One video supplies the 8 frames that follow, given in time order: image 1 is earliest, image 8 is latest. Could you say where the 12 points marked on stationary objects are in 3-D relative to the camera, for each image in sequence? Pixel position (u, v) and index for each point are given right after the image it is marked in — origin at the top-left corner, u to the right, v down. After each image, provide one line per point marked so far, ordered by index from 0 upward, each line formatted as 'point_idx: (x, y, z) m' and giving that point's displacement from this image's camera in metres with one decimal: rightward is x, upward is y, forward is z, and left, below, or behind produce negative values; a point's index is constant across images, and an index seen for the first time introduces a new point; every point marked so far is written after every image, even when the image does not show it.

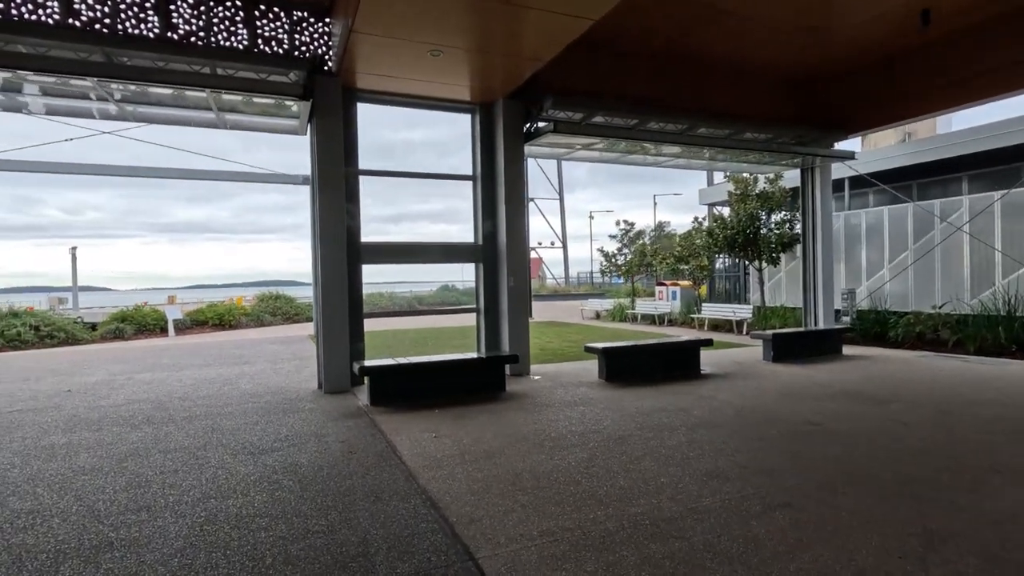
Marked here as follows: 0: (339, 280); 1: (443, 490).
0: (-2.2, +0.1, +6.7) m
1: (-0.4, -1.3, +3.4) m
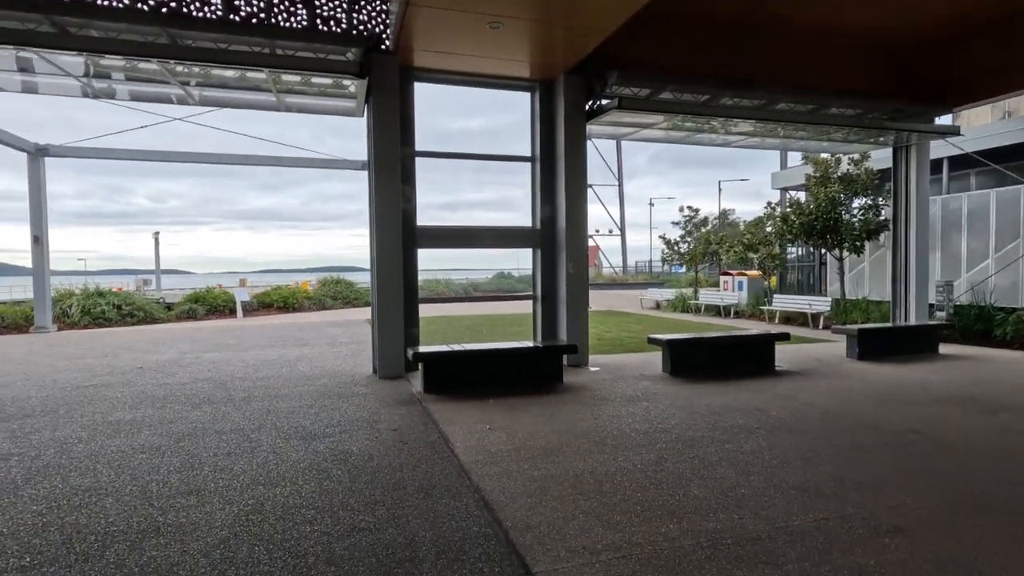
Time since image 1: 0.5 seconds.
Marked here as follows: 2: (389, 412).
0: (-1.5, +0.3, +6.6) m
1: (-0.1, -1.2, +3.1) m
2: (-1.1, -1.1, +4.9) m
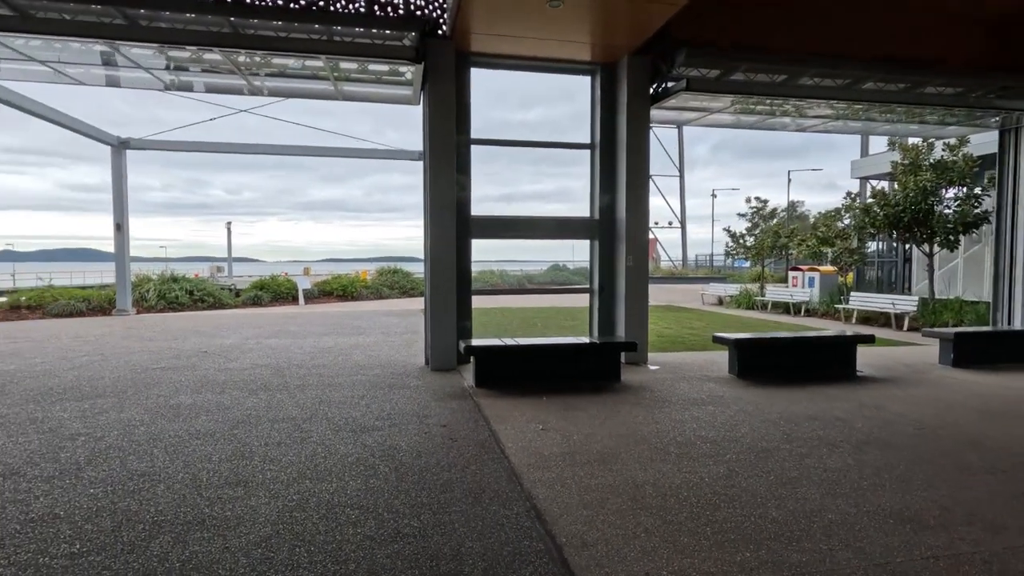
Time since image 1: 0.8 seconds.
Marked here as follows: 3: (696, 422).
0: (-0.8, +0.4, +6.5) m
1: (+0.2, -1.1, +2.9) m
2: (-0.6, -1.1, +4.8) m
3: (+1.5, -1.1, +4.3) m
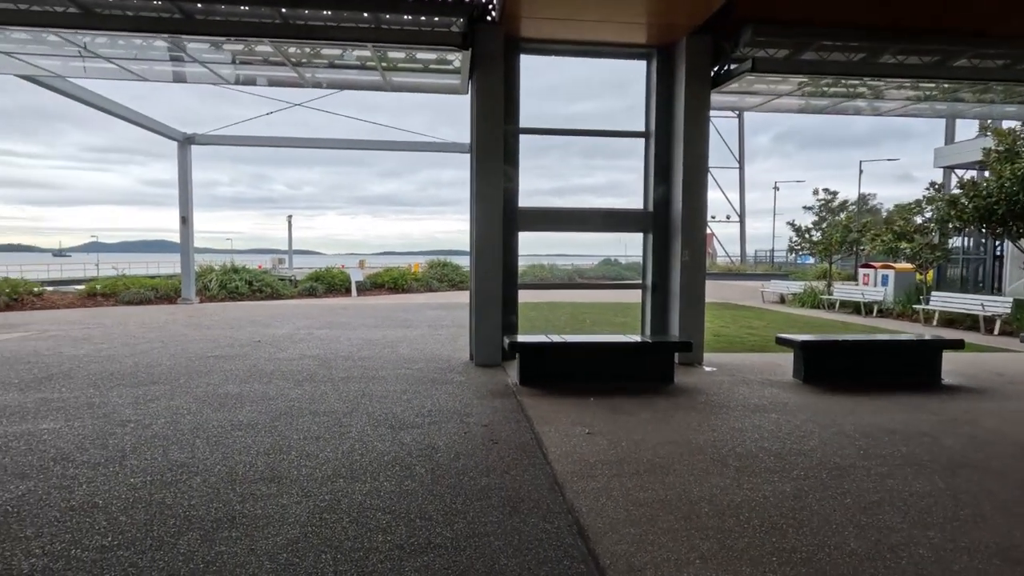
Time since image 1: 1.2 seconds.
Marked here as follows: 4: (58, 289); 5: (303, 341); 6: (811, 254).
0: (-0.2, +0.5, +6.3) m
1: (+0.4, -1.1, +2.7) m
2: (-0.3, -1.0, +4.6) m
3: (+1.8, -1.1, +4.0) m
4: (-10.5, 0.0, +12.3) m
5: (-3.0, -0.8, +7.7) m
6: (+8.7, +1.0, +15.5) m
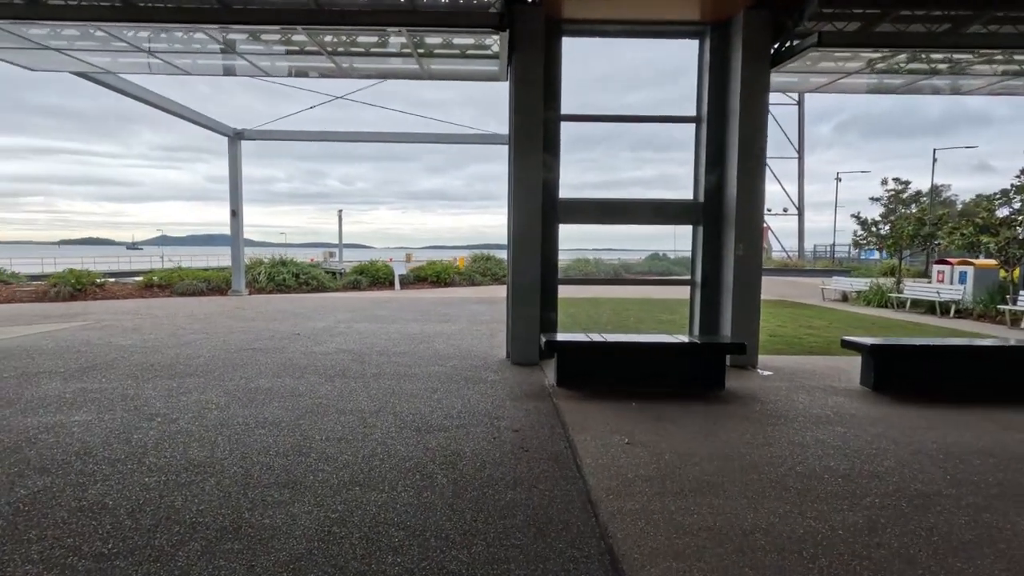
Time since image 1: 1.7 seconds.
0: (+0.2, +0.5, +6.0) m
1: (+0.5, -1.1, +2.3) m
2: (0.0, -1.0, +4.4) m
3: (+2.0, -1.0, +3.5) m
4: (-9.5, +0.2, +12.9) m
5: (-2.4, -0.7, +7.6) m
6: (+9.9, +1.0, +14.4) m
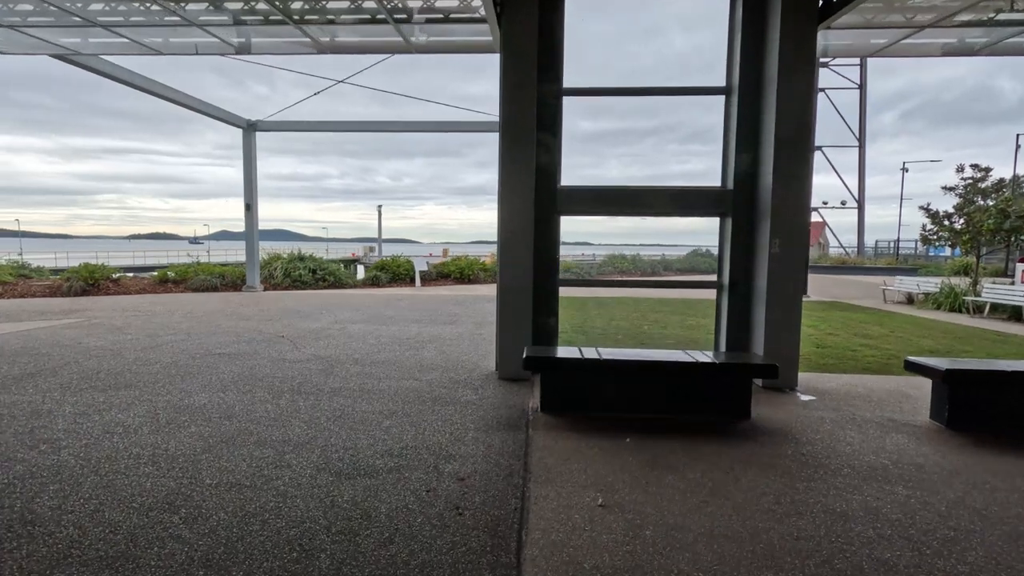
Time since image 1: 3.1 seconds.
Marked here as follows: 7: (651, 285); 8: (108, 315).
0: (+0.1, +0.5, +5.1) m
1: (+0.1, -1.2, +1.5) m
2: (-0.2, -1.0, +3.5) m
3: (+1.7, -1.1, +2.5) m
4: (-9.0, +0.3, +12.8) m
5: (-2.4, -0.7, +7.0) m
6: (+10.4, +1.0, +12.7) m
7: (+1.4, 0.0, +5.5) m
8: (-6.5, -0.4, +8.6) m
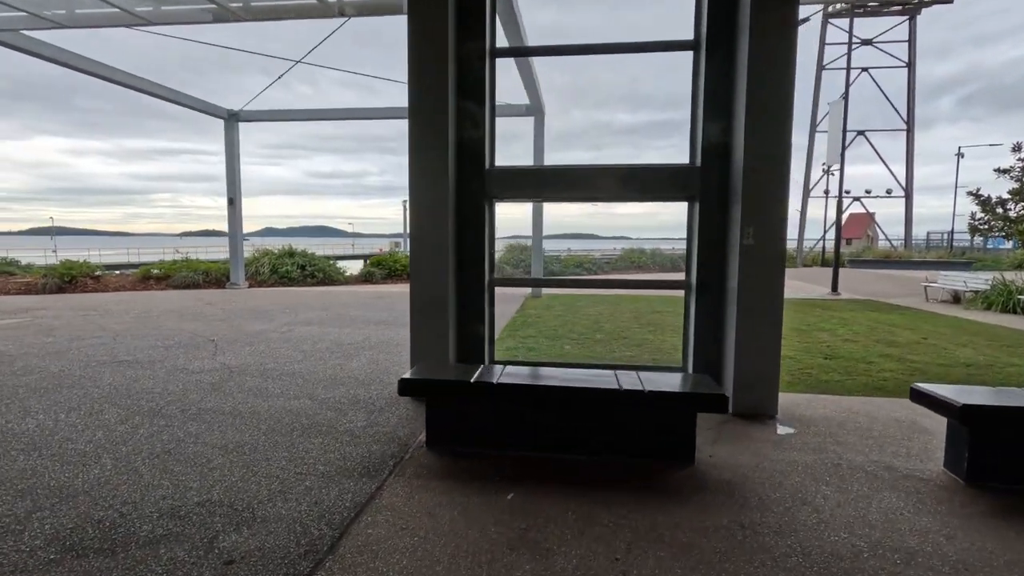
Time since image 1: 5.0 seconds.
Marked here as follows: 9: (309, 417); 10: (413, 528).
0: (-0.6, +0.5, +4.3) m
1: (-0.8, -1.2, +0.6) m
2: (-1.0, -1.0, +2.7) m
3: (+0.8, -1.1, +1.6) m
4: (-9.1, +0.4, +12.5) m
5: (-3.0, -0.6, +6.3) m
6: (+10.2, +1.1, +11.1) m
7: (+0.8, 0.0, +4.5) m
8: (-6.9, -0.4, +8.1) m
9: (-1.4, -0.9, +3.8) m
10: (-0.4, -1.1, +2.4) m
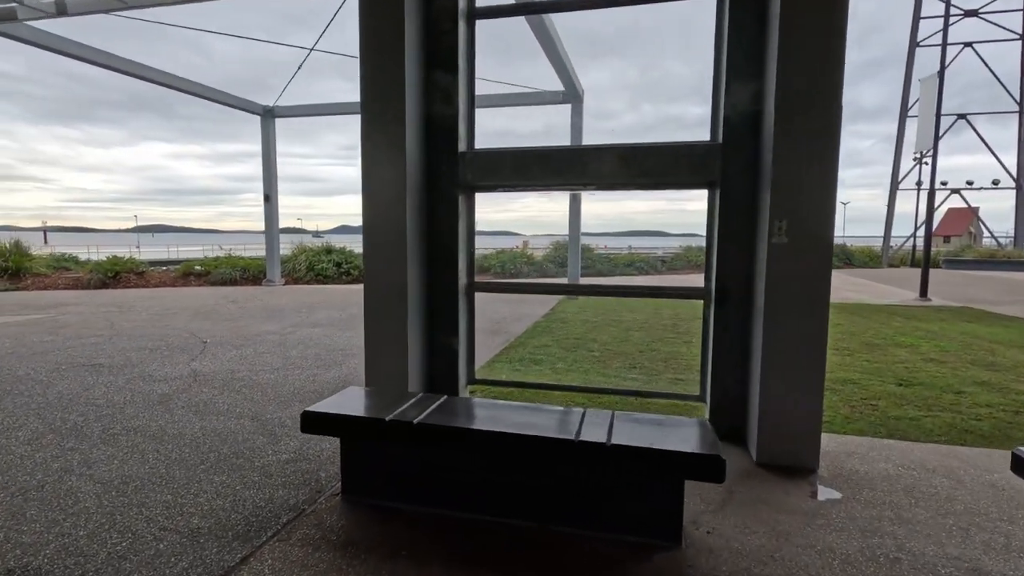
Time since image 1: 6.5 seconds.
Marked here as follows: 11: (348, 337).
0: (-0.7, +0.5, +3.6) m
1: (-1.4, -1.3, 0.0) m
2: (-1.4, -1.1, +2.1) m
3: (+0.3, -1.2, +0.8) m
4: (-8.2, +0.5, +12.8) m
5: (-2.9, -0.6, +5.9) m
6: (+10.8, +0.9, +9.1) m
7: (+0.6, 0.0, +3.7) m
8: (-6.6, -0.3, +8.2) m
9: (-1.7, -0.9, +3.2) m
10: (-0.8, -1.1, +1.7) m
11: (-2.0, -0.6, +6.6) m
